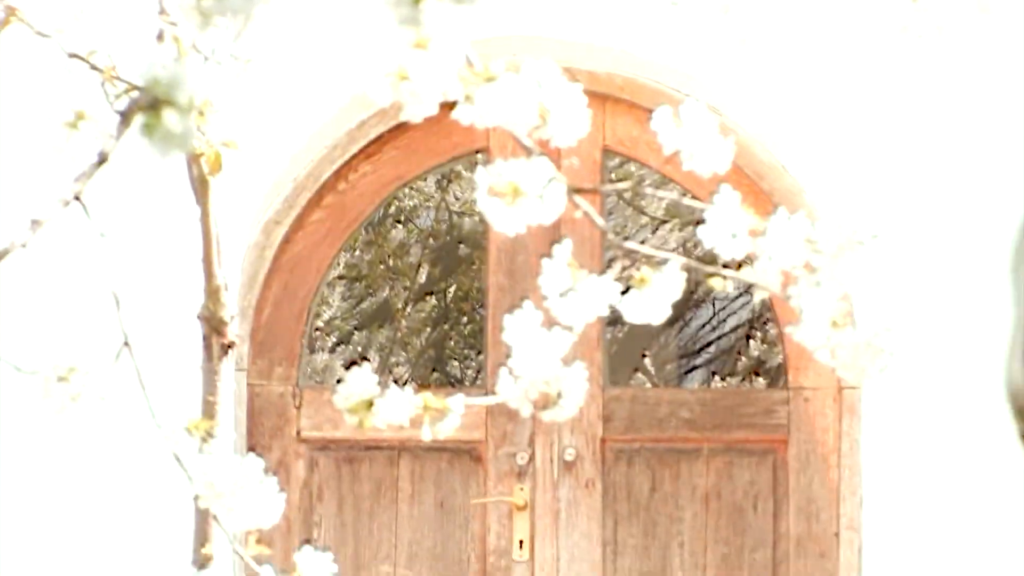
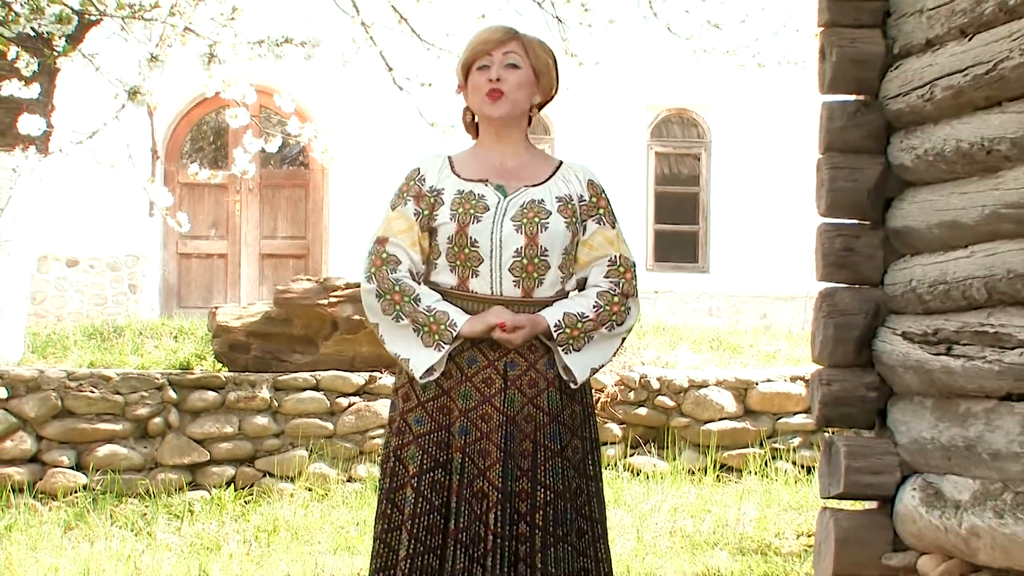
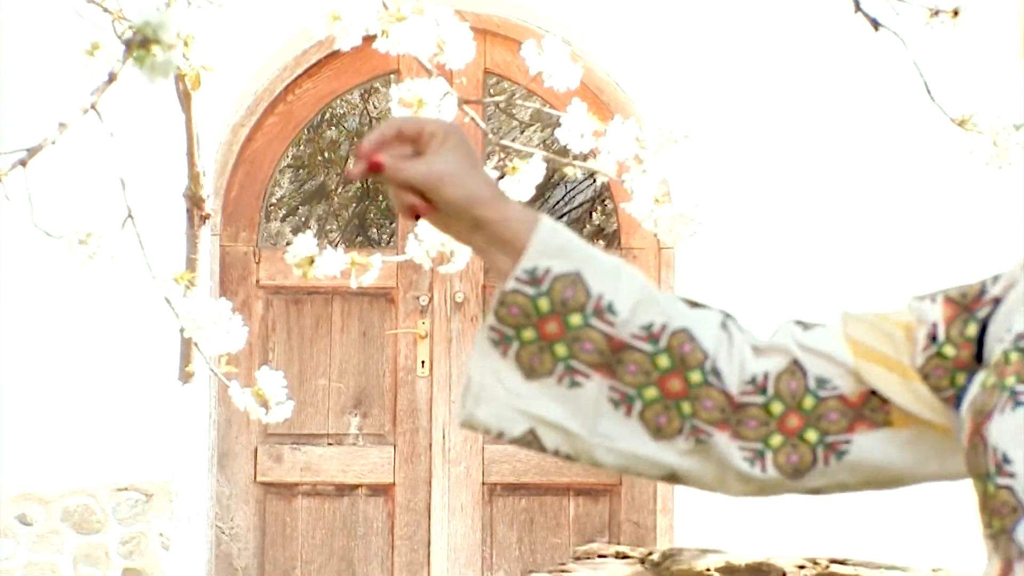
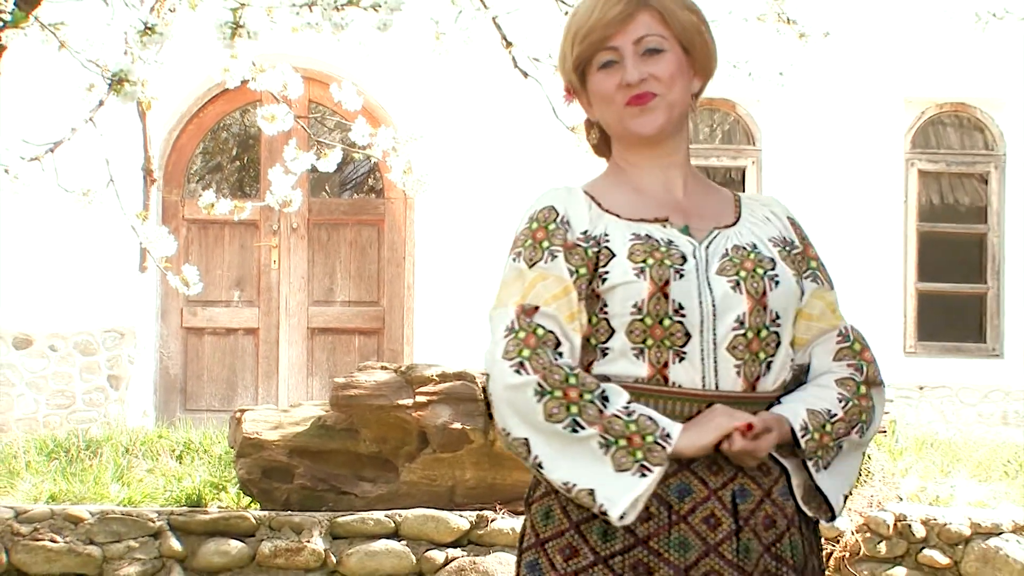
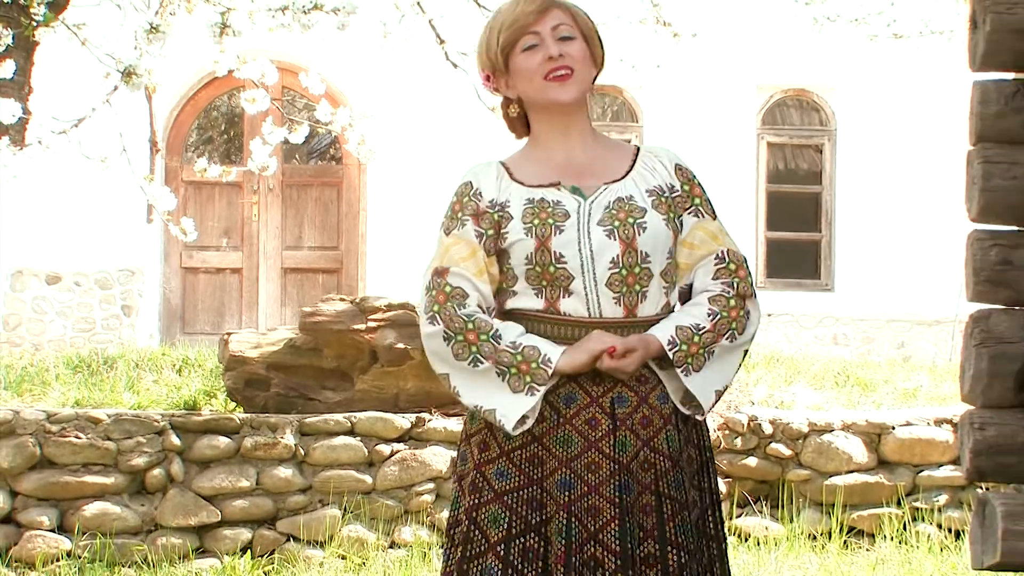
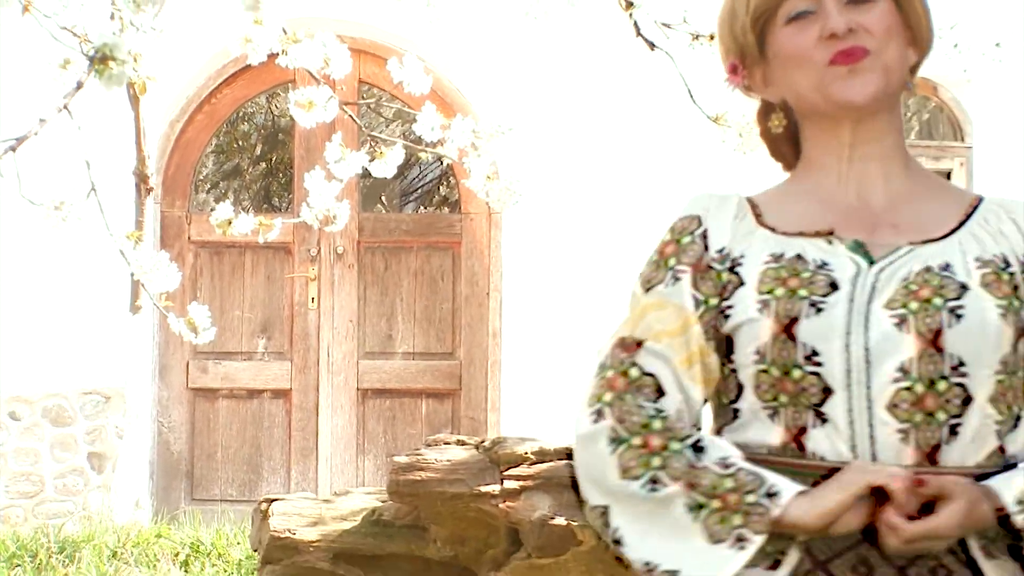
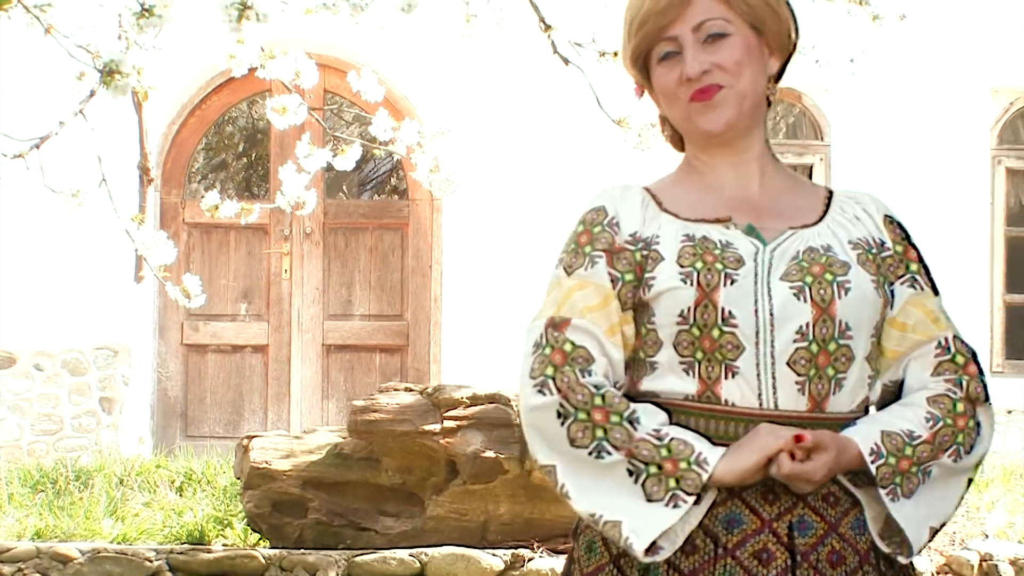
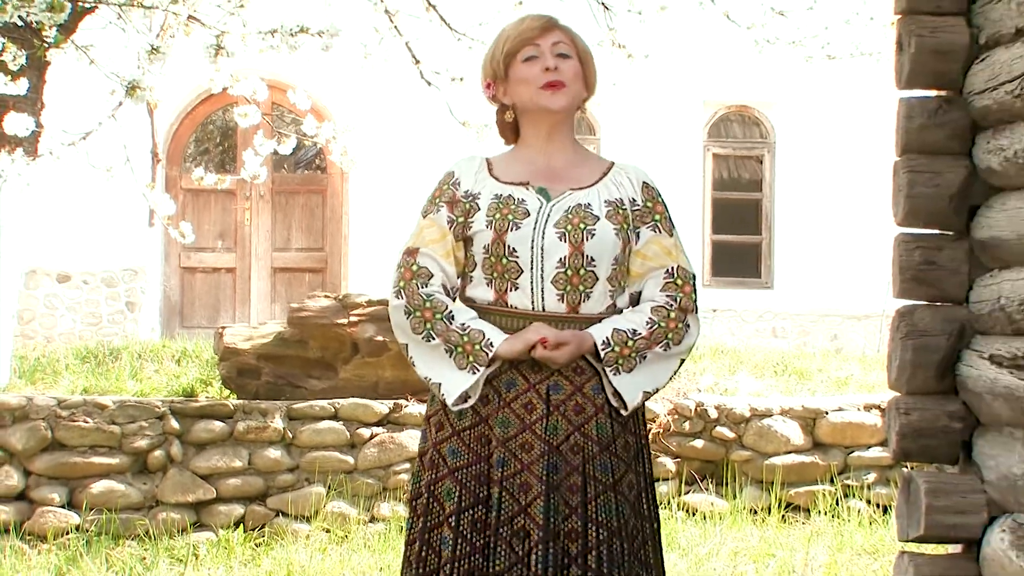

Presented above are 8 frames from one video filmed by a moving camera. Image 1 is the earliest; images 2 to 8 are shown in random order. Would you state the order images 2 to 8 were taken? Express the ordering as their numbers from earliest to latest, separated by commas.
3, 6, 7, 4, 5, 8, 2
